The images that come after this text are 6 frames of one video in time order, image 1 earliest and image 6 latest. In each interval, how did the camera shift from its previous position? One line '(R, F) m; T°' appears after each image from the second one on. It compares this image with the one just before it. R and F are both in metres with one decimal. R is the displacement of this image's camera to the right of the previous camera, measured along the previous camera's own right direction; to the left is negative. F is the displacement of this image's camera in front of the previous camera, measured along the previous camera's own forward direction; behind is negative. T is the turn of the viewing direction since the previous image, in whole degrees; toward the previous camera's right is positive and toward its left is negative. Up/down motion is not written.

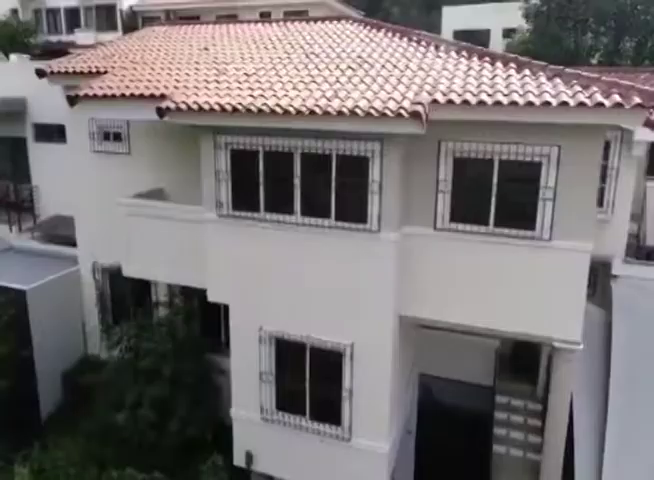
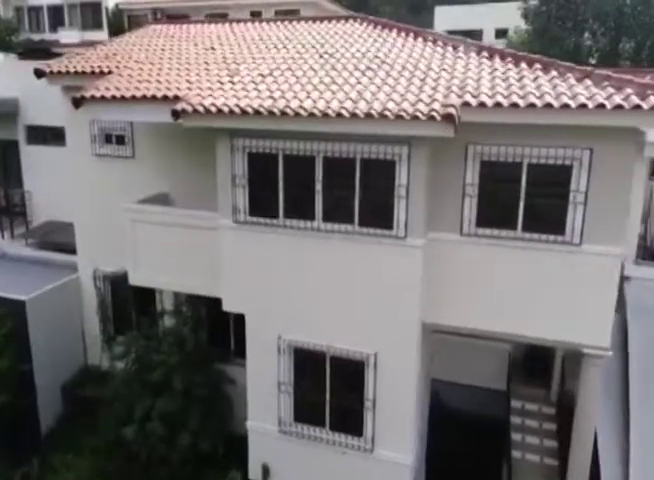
(-0.9, +0.4) m; +3°
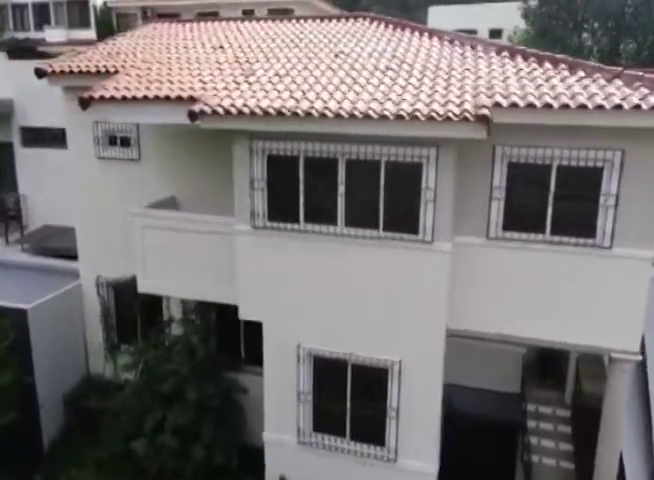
(-0.8, +0.4) m; +2°
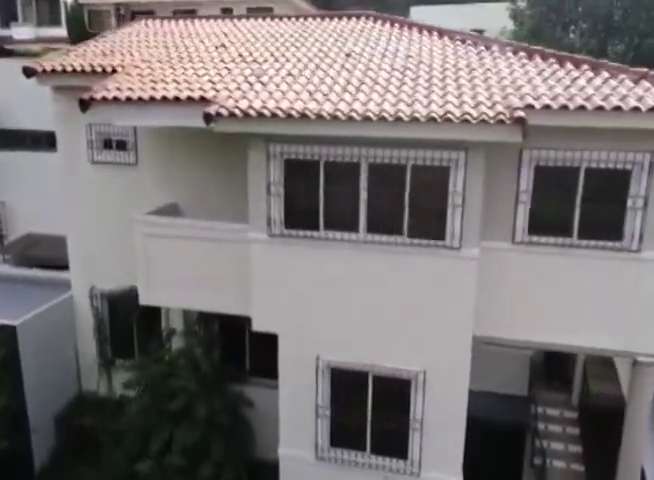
(-1.1, +0.5) m; +4°
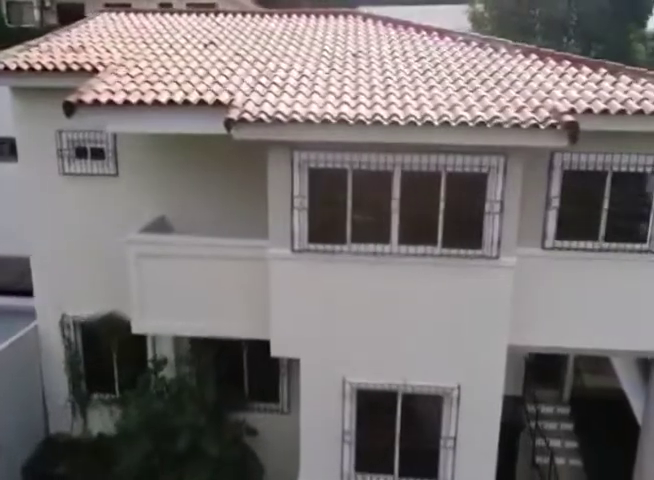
(-2.1, +1.0) m; +10°
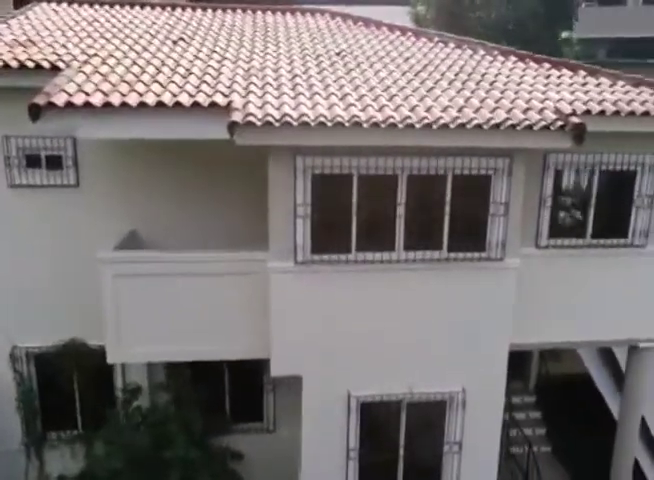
(-1.8, +0.7) m; +10°
